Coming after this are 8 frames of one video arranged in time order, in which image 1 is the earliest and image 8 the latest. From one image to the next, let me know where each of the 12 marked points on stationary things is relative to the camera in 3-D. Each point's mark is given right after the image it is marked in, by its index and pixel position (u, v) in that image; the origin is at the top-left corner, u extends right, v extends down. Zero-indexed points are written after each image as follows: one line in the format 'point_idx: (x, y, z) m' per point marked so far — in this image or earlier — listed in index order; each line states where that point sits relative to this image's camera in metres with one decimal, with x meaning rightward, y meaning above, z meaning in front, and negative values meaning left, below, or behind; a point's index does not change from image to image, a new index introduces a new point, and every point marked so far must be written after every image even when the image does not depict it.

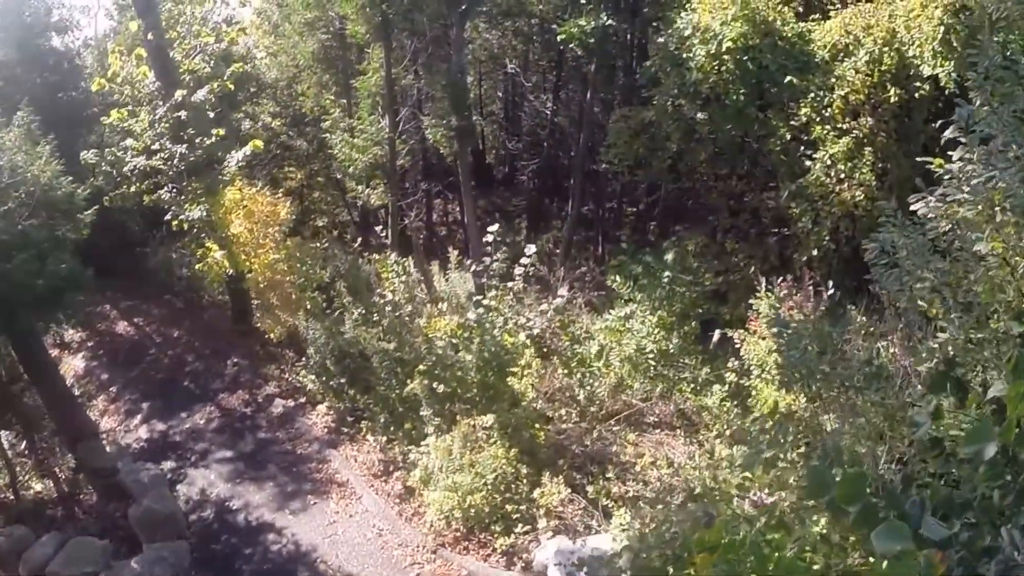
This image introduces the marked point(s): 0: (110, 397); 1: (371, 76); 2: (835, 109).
0: (-6.0, -1.6, +14.1) m
1: (-2.3, +3.5, +15.4) m
2: (+4.0, +2.2, +11.3) m
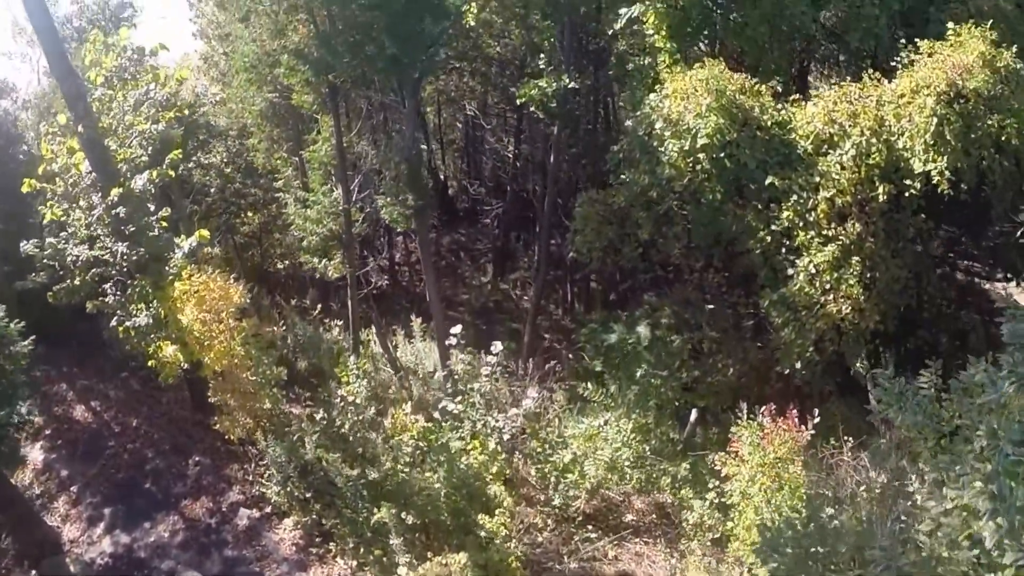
0: (-6.4, -3.1, +13.5) m
1: (-2.9, +2.2, +14.5) m
2: (+3.5, +0.9, +10.6) m
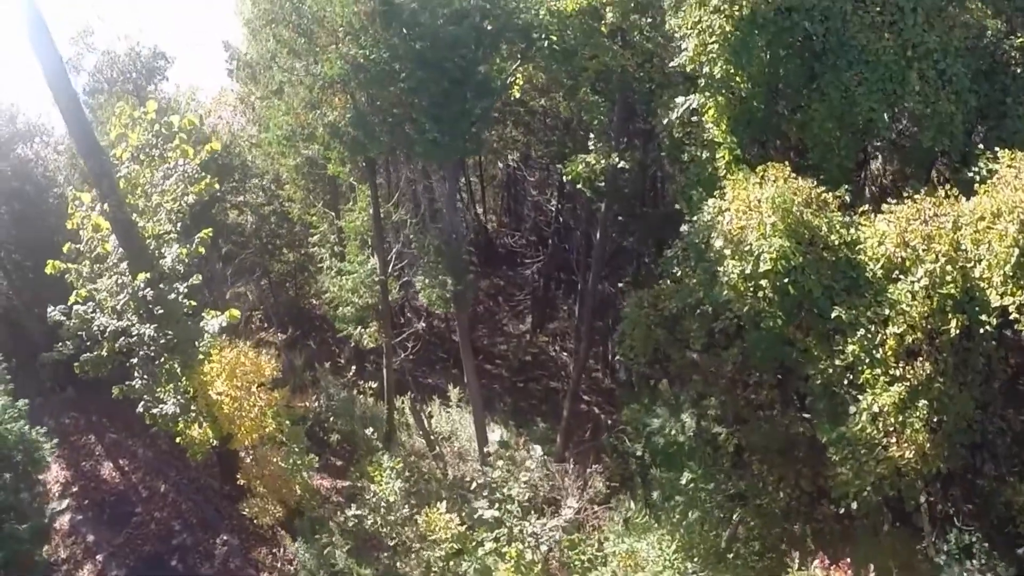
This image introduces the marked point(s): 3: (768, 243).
0: (-5.9, -4.1, +13.4) m
1: (-2.3, +1.1, +13.9) m
2: (+4.0, -0.7, +9.9) m
3: (+2.8, +0.5, +10.2) m
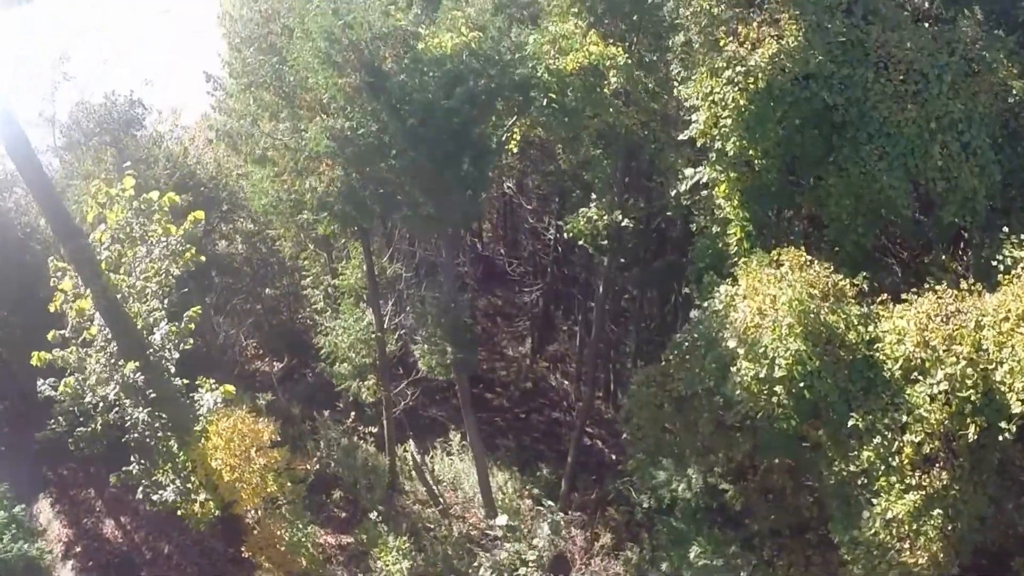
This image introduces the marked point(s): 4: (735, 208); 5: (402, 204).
0: (-5.8, -5.1, +13.4) m
1: (-2.3, +0.2, +13.3) m
2: (+4.1, -1.8, +9.7) m
3: (+2.9, -0.6, +9.8) m
4: (+2.7, +1.0, +11.3) m
5: (-1.4, +1.0, +11.5) m
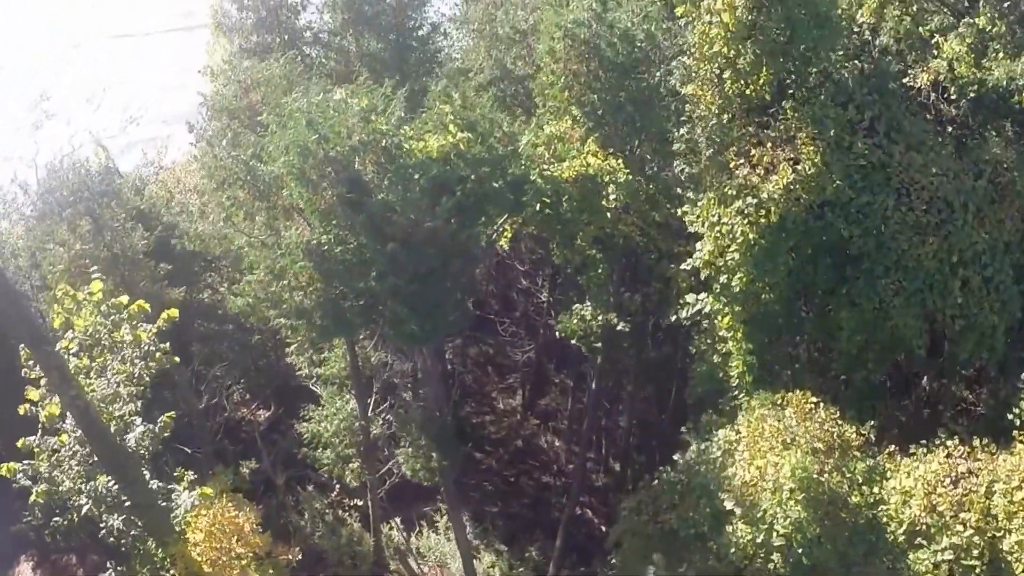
0: (-6.0, -6.2, +13.3) m
1: (-2.4, -1.0, +12.7) m
2: (+3.9, -3.4, +9.2) m
3: (+2.7, -2.2, +9.3) m
4: (+2.6, -0.5, +10.6) m
5: (-1.5, -0.4, +10.9) m
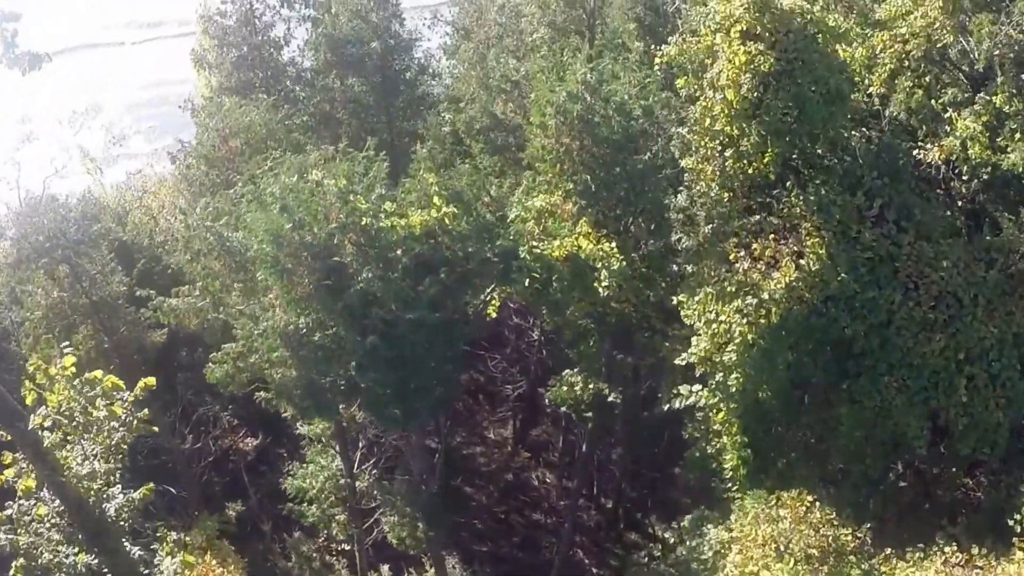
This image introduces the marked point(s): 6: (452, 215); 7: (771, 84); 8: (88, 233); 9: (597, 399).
0: (-6.2, -6.9, +13.3) m
1: (-2.6, -1.8, +12.4) m
2: (+3.7, -4.5, +9.1) m
3: (+2.5, -3.3, +9.1) m
4: (+2.4, -1.5, +10.2) m
5: (-1.7, -1.3, +10.5) m
6: (-0.7, +0.8, +10.3) m
7: (+2.7, +2.1, +9.6) m
8: (-6.3, +0.9, +13.9) m
9: (+1.1, -1.4, +11.6) m
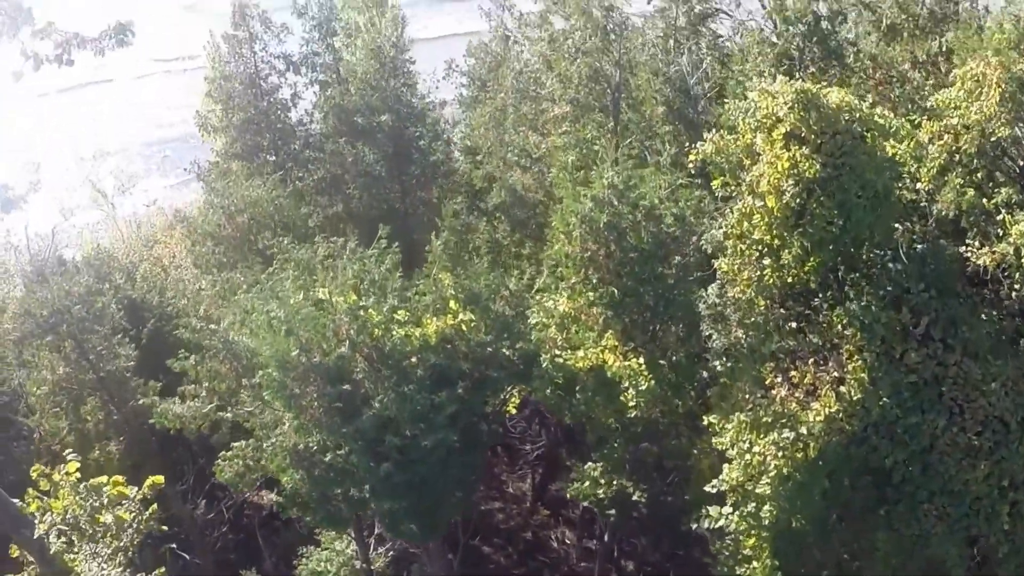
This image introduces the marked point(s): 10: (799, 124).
0: (-5.9, -8.0, +13.2) m
1: (-2.3, -2.9, +12.0) m
2: (+3.9, -5.7, +8.7) m
3: (+2.7, -4.5, +8.6) m
4: (+2.6, -2.7, +9.7) m
5: (-1.4, -2.5, +10.1) m
6: (-0.5, -0.4, +9.8) m
7: (+2.9, +0.9, +8.9) m
8: (-6.0, -0.1, +13.4) m
9: (+1.4, -2.6, +11.1) m
10: (+2.8, +1.6, +9.0) m
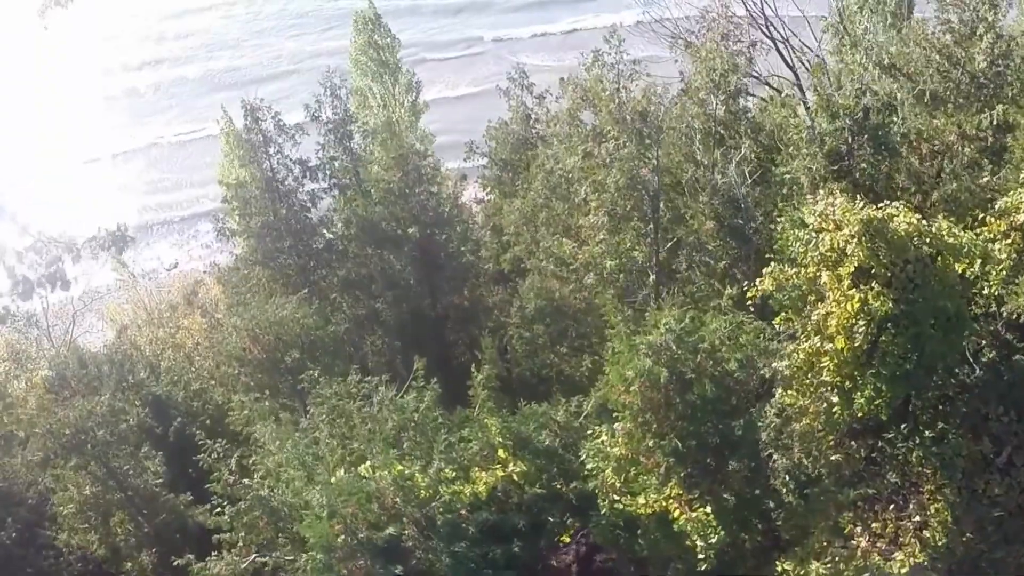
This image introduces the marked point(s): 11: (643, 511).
0: (-4.9, -9.6, +13.0) m
1: (-1.6, -4.3, +11.6) m
2: (+4.8, -7.0, +8.4) m
3: (+3.5, -5.9, +8.3) m
4: (+3.3, -3.9, +9.3) m
5: (-0.8, -4.0, +9.6) m
6: (+0.1, -1.8, +9.2) m
7: (+3.3, -0.4, +8.3) m
8: (-5.5, -1.8, +12.9) m
9: (+2.0, -3.8, +10.7) m
10: (+3.2, +0.3, +8.3) m
11: (+1.3, -2.2, +9.4) m
